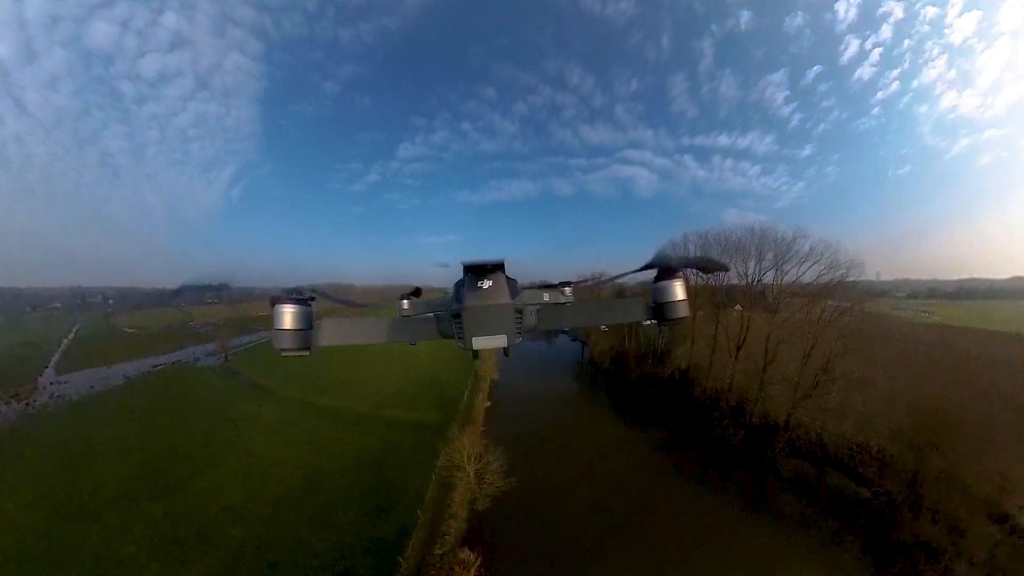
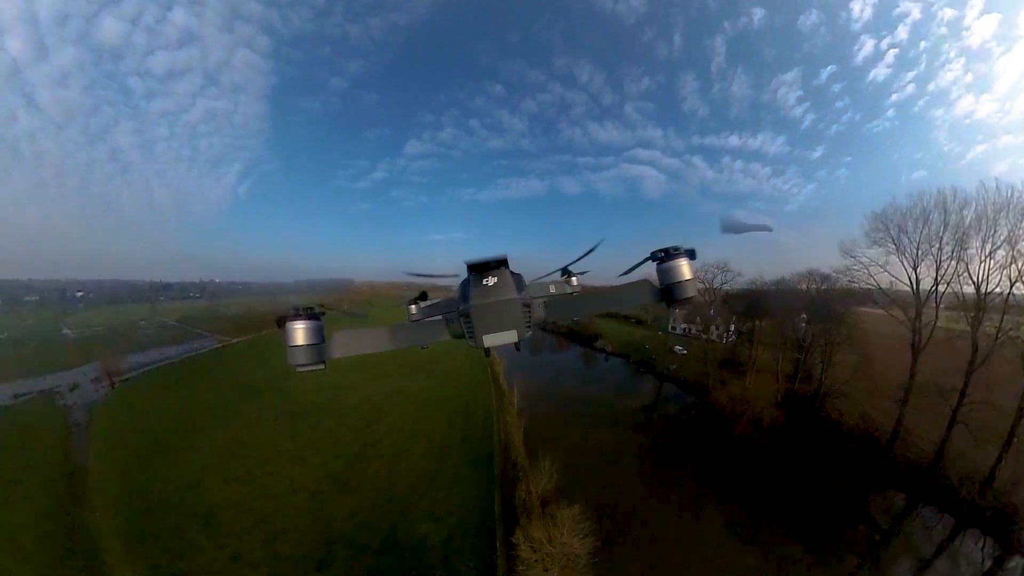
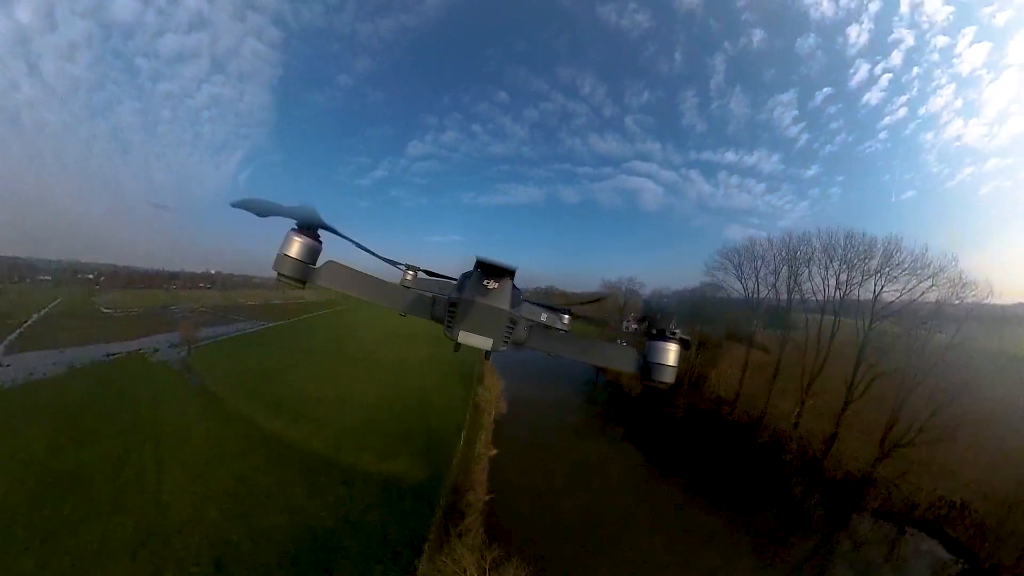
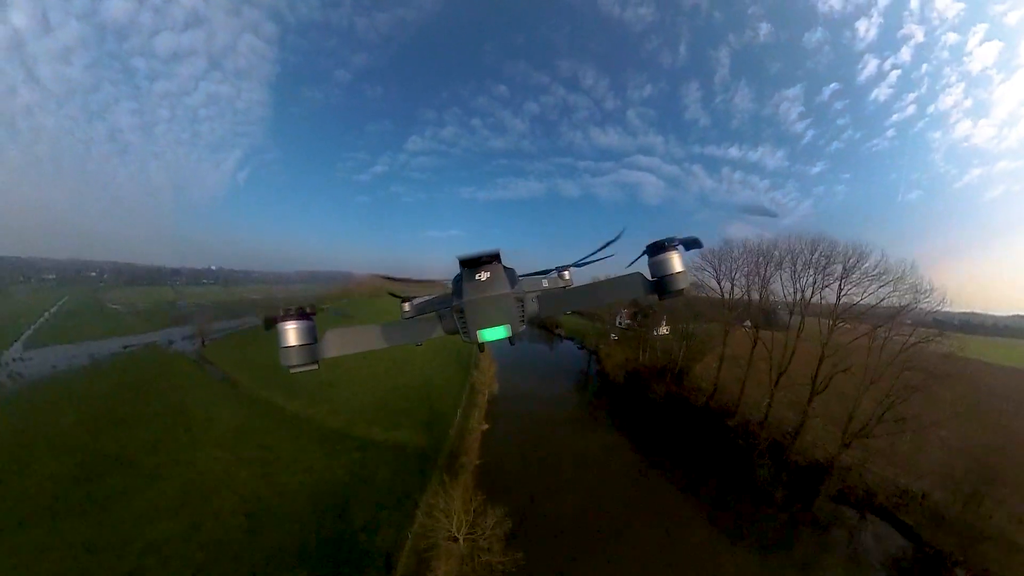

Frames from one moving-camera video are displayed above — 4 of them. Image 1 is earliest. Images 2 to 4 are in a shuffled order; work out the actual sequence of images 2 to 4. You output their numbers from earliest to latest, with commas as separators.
4, 3, 2
